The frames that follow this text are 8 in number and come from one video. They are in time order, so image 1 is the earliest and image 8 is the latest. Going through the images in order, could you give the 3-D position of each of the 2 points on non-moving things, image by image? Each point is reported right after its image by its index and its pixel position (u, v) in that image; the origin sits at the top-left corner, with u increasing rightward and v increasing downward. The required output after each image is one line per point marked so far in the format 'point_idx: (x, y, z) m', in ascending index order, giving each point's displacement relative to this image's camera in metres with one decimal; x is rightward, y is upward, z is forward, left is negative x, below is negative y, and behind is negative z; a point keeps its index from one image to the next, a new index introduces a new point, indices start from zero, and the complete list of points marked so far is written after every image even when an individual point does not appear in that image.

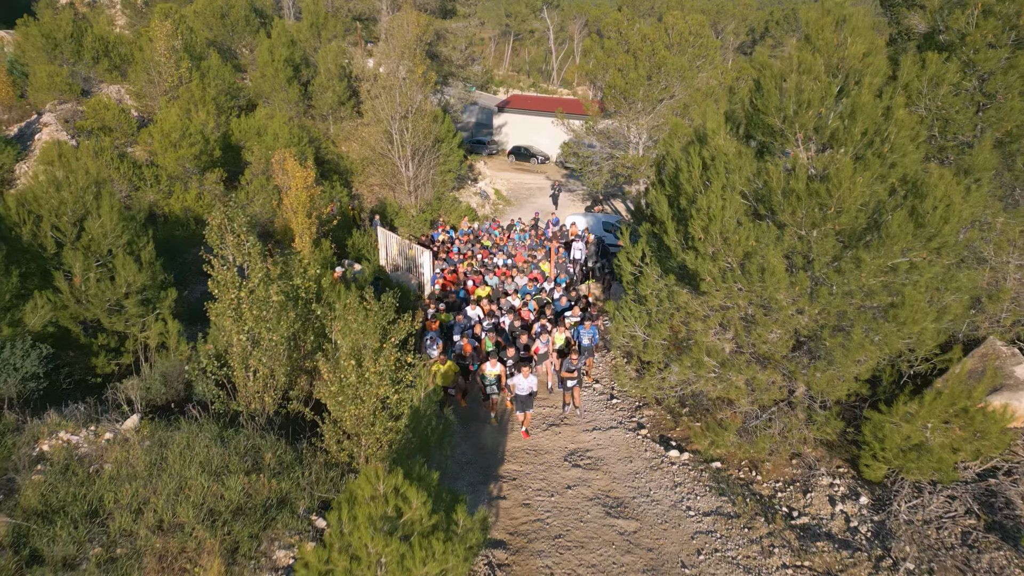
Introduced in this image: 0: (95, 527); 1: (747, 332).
0: (-3.4, -1.9, +5.7) m
1: (+2.5, -0.5, +7.7) m
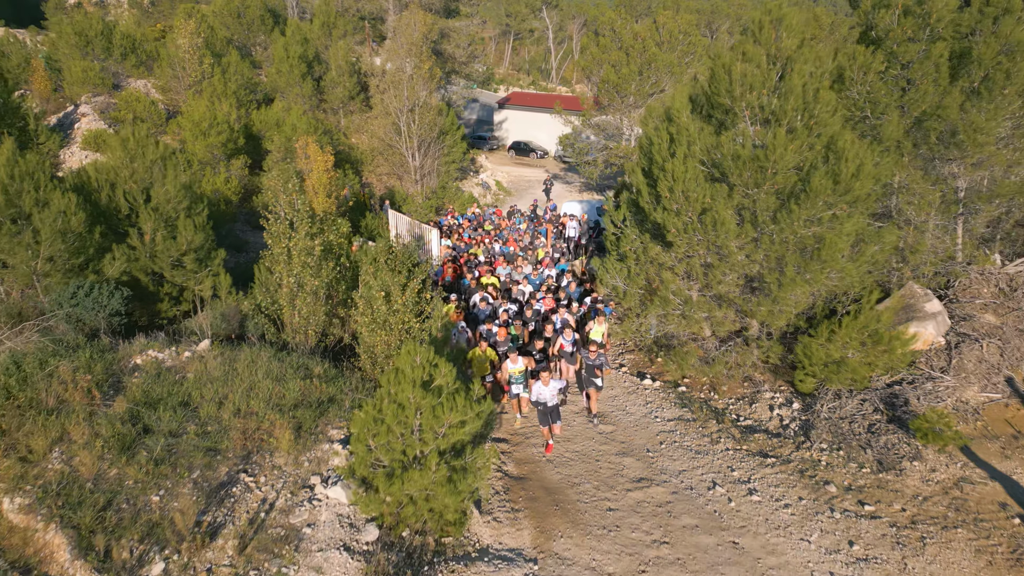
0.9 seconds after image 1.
0: (-3.4, -1.3, +7.3) m
1: (+2.6, +0.1, +9.3) m
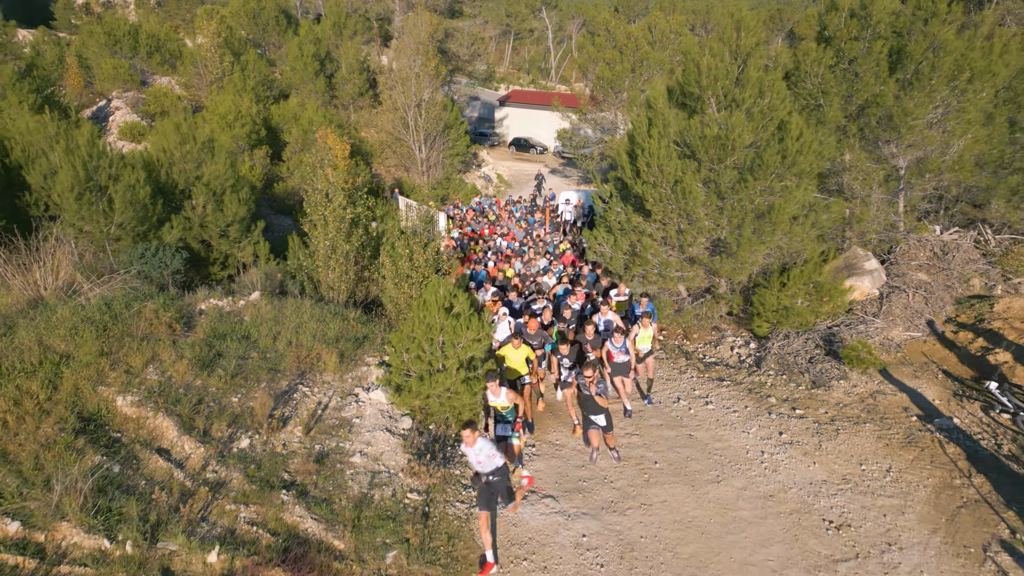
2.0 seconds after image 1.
0: (-3.3, -0.7, +8.9) m
1: (+2.6, +0.7, +11.0) m
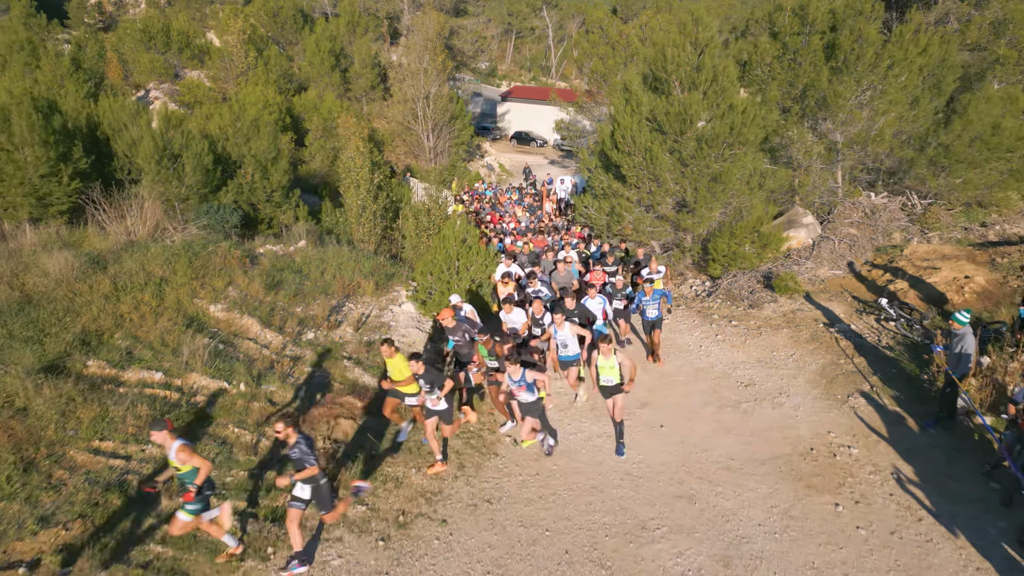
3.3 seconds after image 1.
0: (-3.3, +0.2, +11.2) m
1: (+2.6, +1.6, +13.3) m
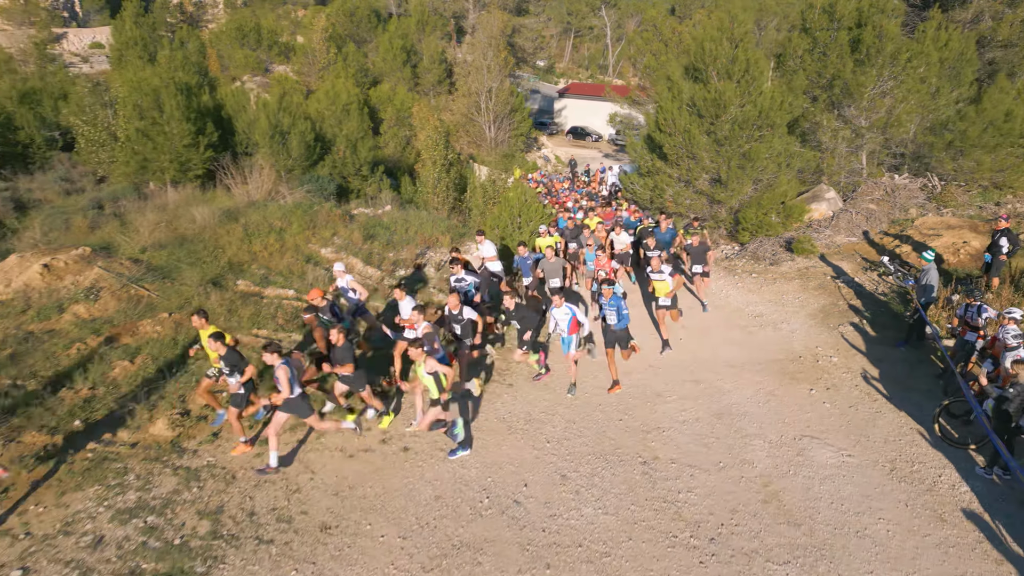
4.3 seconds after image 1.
0: (-2.3, +1.1, +13.5) m
1: (+3.8, +2.4, +15.1) m
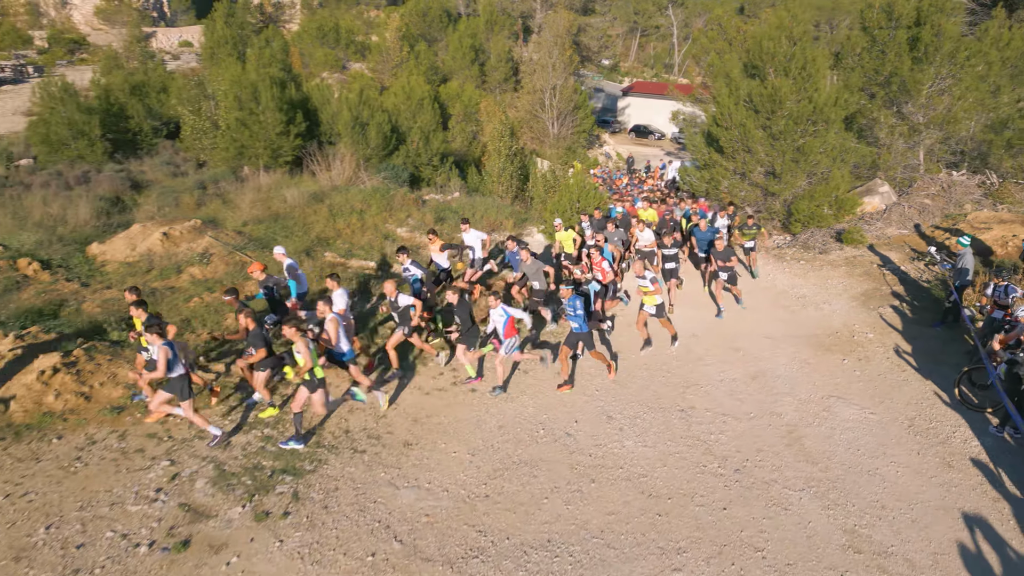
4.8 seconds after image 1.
0: (-1.1, +1.5, +14.6) m
1: (+5.1, +2.6, +15.7) m
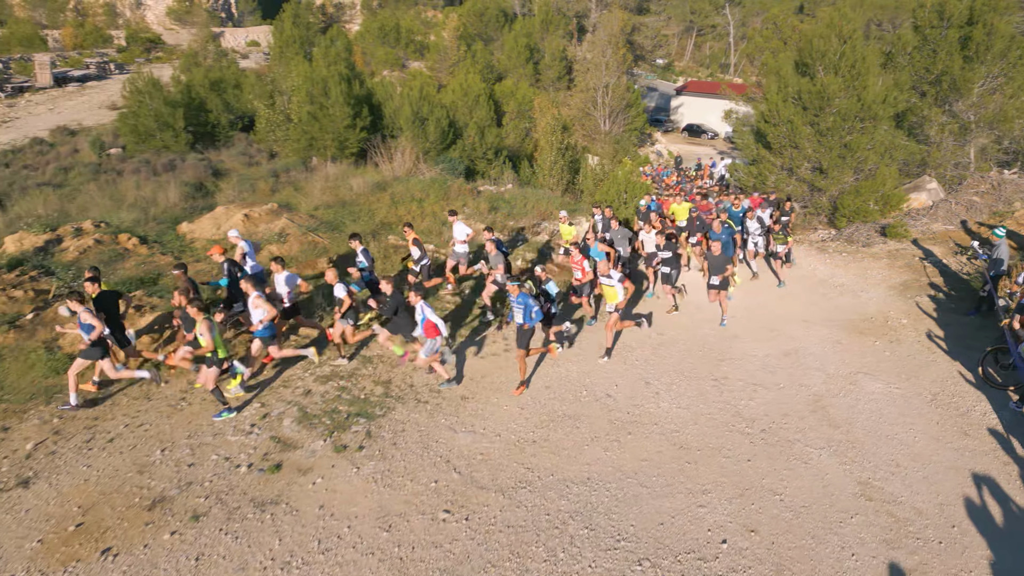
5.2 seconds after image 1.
0: (0.0, +1.8, +15.4) m
1: (+6.3, +2.8, +16.1) m
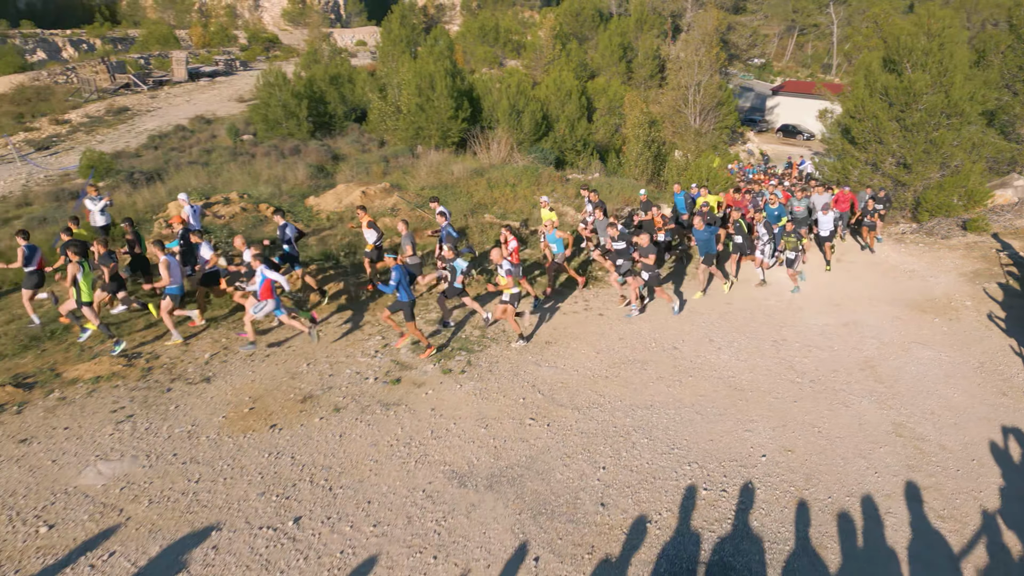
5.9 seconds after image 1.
0: (+2.0, +2.3, +16.6) m
1: (+8.4, +2.9, +16.5) m
